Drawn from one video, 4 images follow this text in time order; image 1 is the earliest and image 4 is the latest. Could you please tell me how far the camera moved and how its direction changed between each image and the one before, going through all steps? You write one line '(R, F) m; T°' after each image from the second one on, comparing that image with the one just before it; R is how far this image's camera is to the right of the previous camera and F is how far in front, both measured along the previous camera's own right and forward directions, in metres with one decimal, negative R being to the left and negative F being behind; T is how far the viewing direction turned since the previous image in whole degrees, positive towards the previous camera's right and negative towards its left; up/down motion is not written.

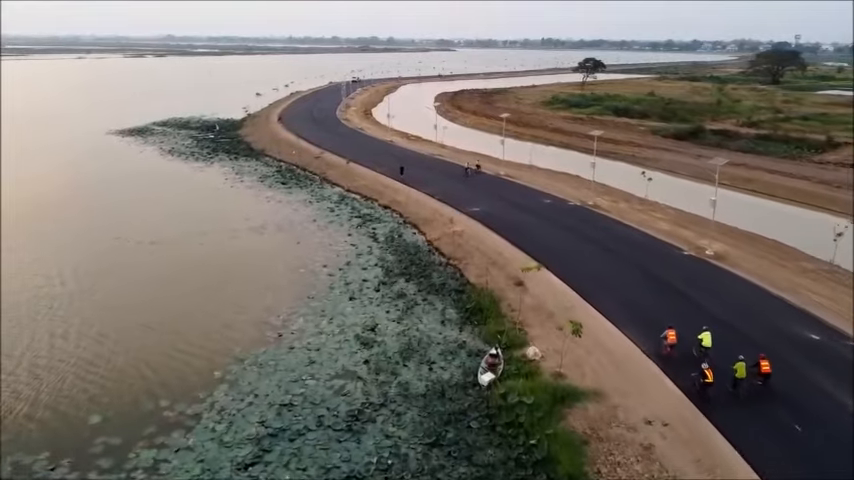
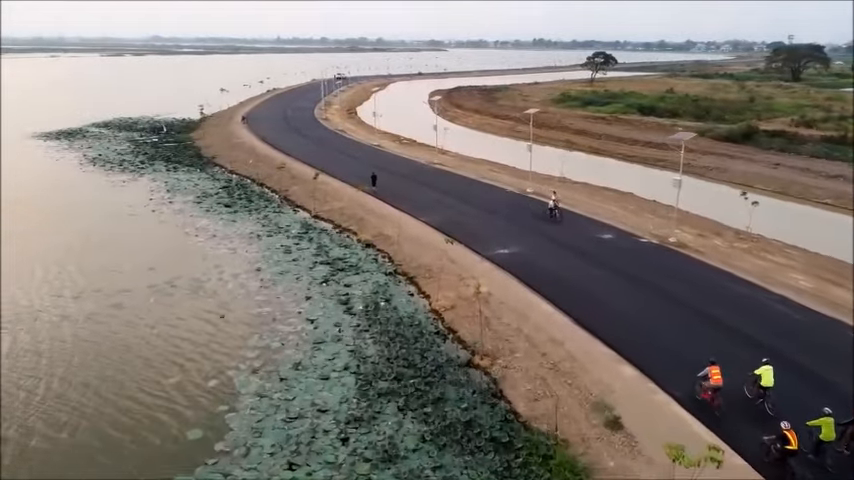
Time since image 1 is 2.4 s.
(-0.3, +9.5) m; +1°
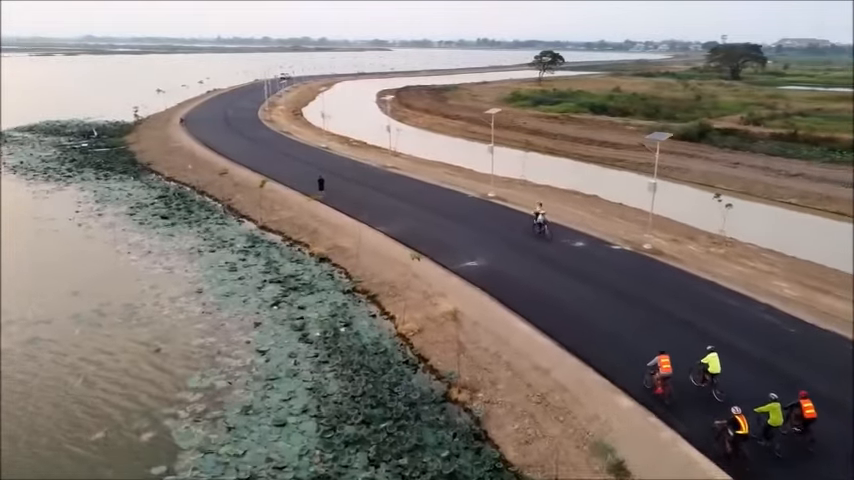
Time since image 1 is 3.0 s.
(-0.3, +1.6) m; +4°
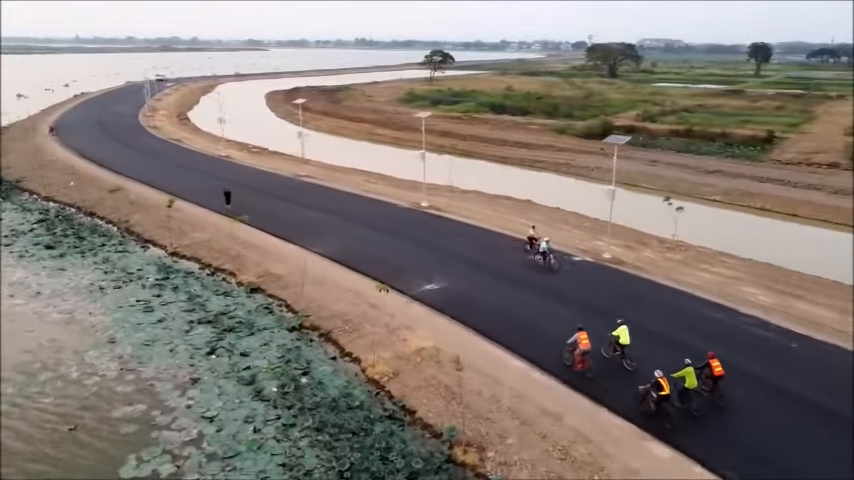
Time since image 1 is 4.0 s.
(-1.4, +2.0) m; +10°
